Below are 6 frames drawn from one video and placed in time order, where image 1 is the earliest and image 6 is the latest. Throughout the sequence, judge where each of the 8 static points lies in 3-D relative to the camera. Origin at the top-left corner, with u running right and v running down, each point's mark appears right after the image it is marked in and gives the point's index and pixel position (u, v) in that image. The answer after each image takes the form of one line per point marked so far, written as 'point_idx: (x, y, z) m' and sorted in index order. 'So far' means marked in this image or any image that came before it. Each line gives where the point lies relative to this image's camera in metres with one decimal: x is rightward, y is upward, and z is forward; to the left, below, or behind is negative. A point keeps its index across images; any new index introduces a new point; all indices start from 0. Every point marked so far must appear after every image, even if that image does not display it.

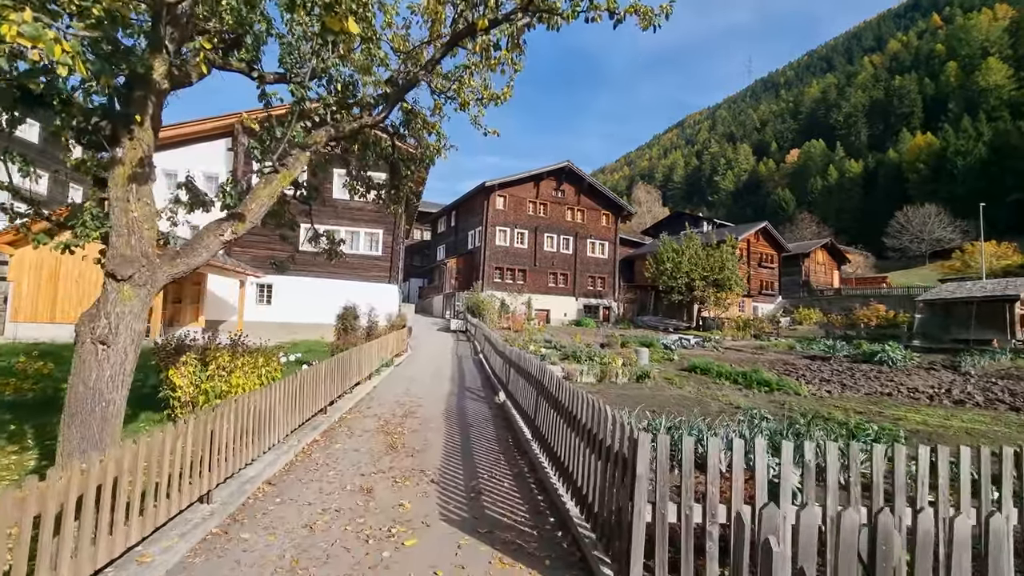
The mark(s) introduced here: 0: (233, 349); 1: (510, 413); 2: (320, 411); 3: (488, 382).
0: (-4.7, -1.0, +8.3) m
1: (0.0, -2.2, +8.6) m
2: (-2.8, -1.8, +7.3) m
3: (-0.6, -2.3, +11.9) m
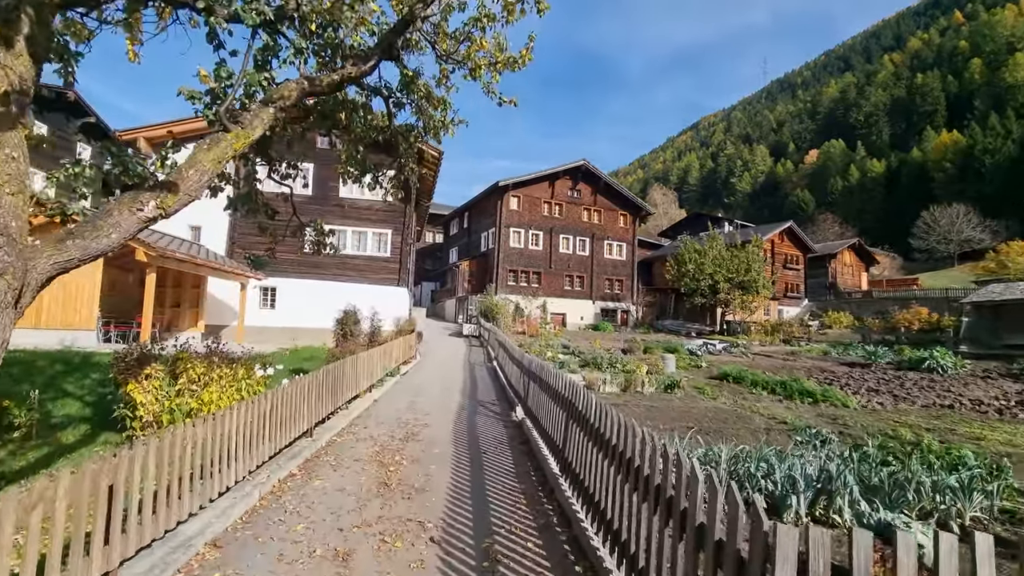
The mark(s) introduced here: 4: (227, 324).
0: (-4.4, -1.0, +7.2) m
1: (+0.3, -2.2, +7.4) m
2: (-2.6, -1.8, +6.2) m
3: (-0.2, -2.3, +10.6) m
4: (-11.1, -1.4, +19.3) m
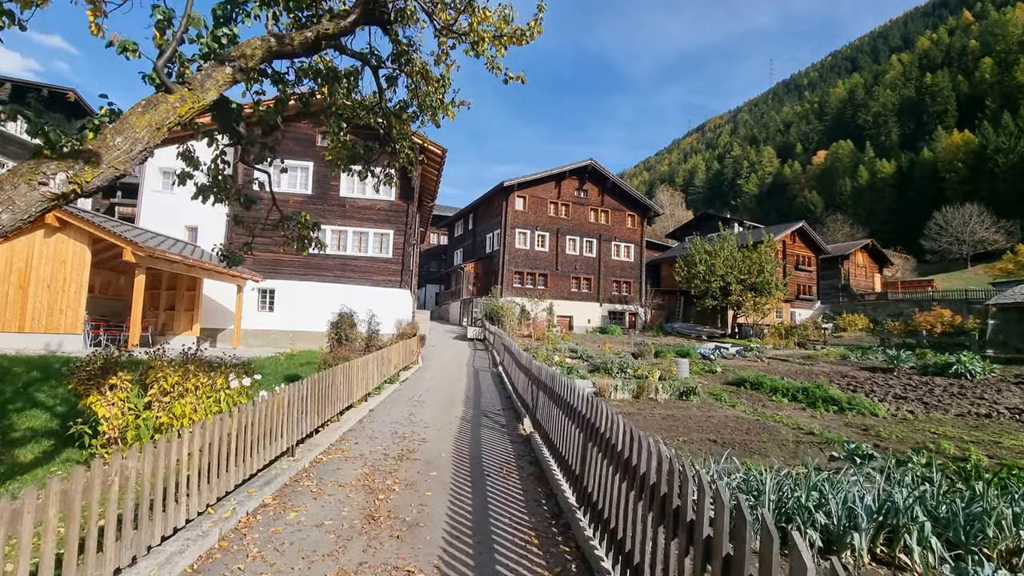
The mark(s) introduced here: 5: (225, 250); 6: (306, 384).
0: (-4.3, -1.0, +6.5) m
1: (+0.4, -2.2, +6.6) m
2: (-2.5, -1.8, +5.5) m
3: (-0.1, -2.3, +9.9) m
4: (-10.9, -1.5, +18.6) m
5: (-3.8, +0.5, +6.5) m
6: (-2.5, -1.2, +5.9) m
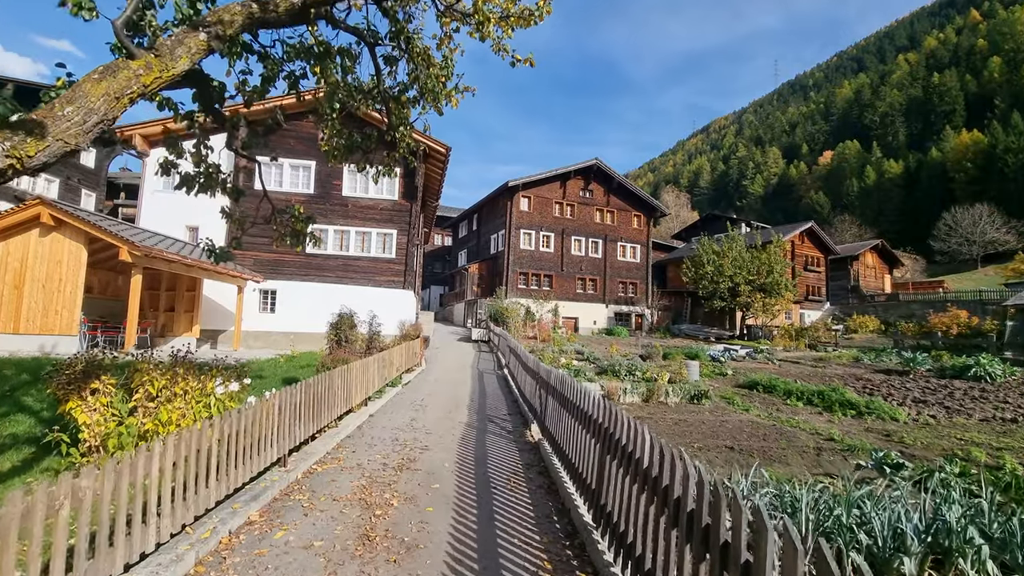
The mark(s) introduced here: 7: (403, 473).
0: (-4.2, -1.0, +6.1) m
1: (+0.5, -2.2, +6.2) m
2: (-2.4, -1.8, +5.1) m
3: (+0.1, -2.3, +9.5) m
4: (-10.7, -1.5, +18.3) m
5: (-3.7, +0.5, +6.1) m
6: (-2.4, -1.1, +5.5) m
7: (-1.2, -2.0, +5.4) m
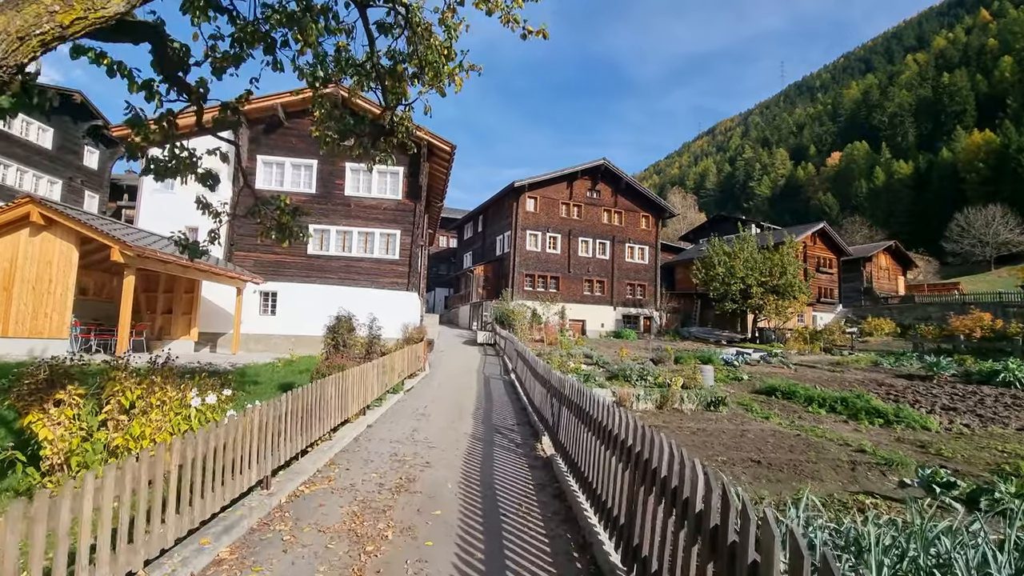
0: (-4.1, -1.0, +5.6) m
1: (+0.6, -2.2, +5.6) m
2: (-2.3, -1.8, +4.5) m
3: (+0.2, -2.3, +8.9) m
4: (-10.5, -1.6, +17.9) m
5: (-3.6, +0.5, +5.6) m
6: (-2.3, -1.1, +5.0) m
7: (-1.1, -2.0, +4.8) m
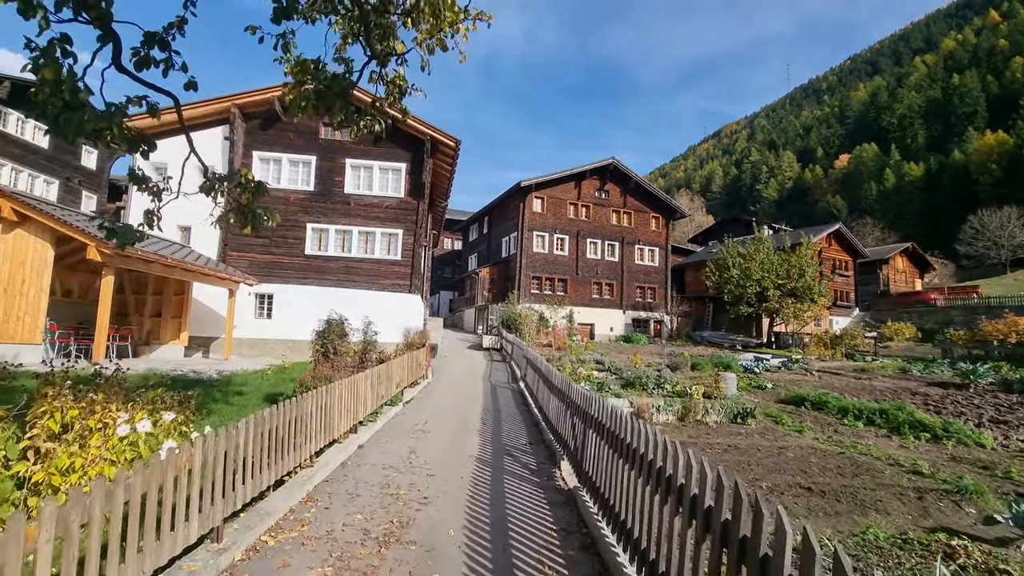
0: (-4.0, -1.0, +4.6) m
1: (+0.7, -2.1, +4.6) m
2: (-2.2, -1.8, +3.5) m
3: (+0.4, -2.3, +7.9) m
4: (-10.2, -1.7, +17.0) m
5: (-3.4, +0.5, +4.6) m
6: (-2.1, -1.1, +4.0) m
7: (-0.9, -2.0, +3.8) m
